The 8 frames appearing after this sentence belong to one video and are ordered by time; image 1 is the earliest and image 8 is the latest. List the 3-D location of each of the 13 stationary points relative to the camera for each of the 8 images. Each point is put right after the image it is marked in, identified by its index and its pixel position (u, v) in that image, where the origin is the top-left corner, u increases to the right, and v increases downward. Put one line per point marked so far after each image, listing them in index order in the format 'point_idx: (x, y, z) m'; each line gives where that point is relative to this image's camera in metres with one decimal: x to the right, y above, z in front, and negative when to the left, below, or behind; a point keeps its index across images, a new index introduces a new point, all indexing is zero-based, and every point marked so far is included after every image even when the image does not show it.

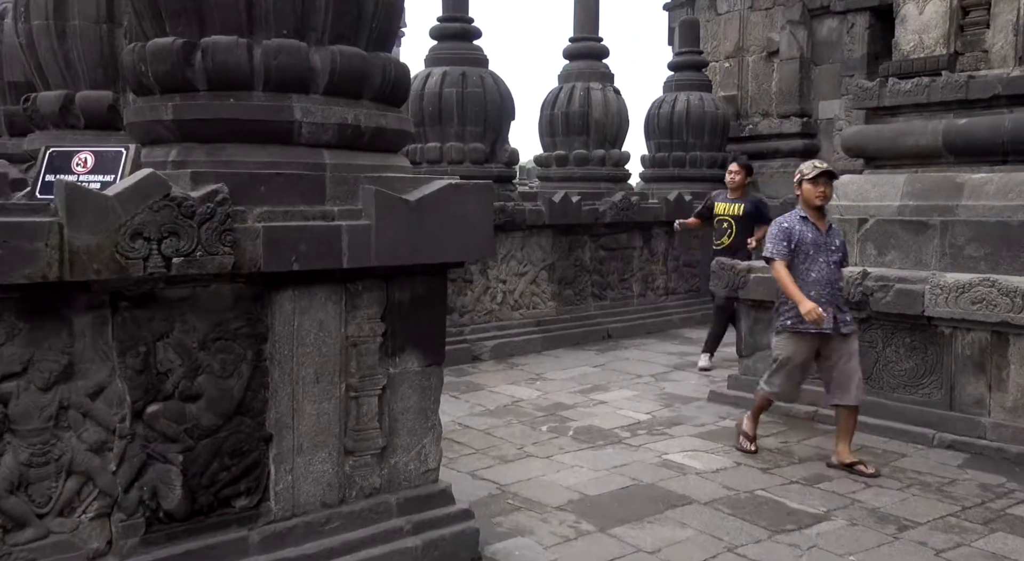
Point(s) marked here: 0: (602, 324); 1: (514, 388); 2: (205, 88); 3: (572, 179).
0: (+0.8, -0.4, +8.7) m
1: (0.0, -0.8, +6.6) m
2: (-1.0, +0.6, +2.9) m
3: (+0.6, +1.0, +9.0) m
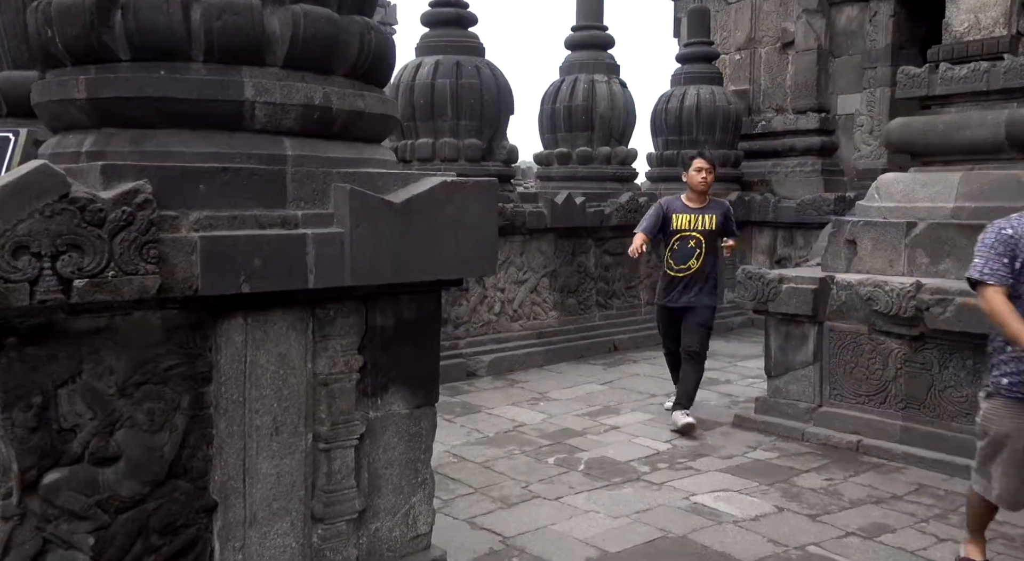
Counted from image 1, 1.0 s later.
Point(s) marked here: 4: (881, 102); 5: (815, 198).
0: (+0.8, -0.5, +8.1) m
1: (0.0, -0.8, +6.0) m
2: (-0.9, +0.5, +2.3) m
3: (+0.6, +0.9, +8.4) m
4: (+3.7, +1.8, +9.2) m
5: (+2.9, +0.8, +8.9) m
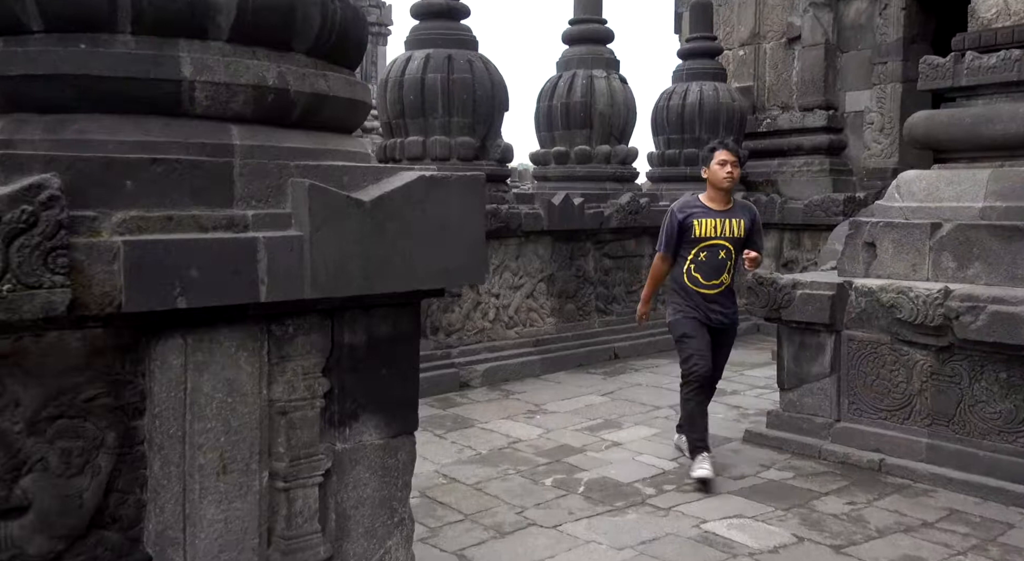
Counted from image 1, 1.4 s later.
0: (+0.8, -0.5, +7.7) m
1: (0.0, -0.9, +5.6) m
2: (-1.0, +0.5, +1.9) m
3: (+0.5, +0.9, +8.0) m
4: (+3.6, +1.7, +8.9) m
5: (+2.9, +0.8, +8.6) m
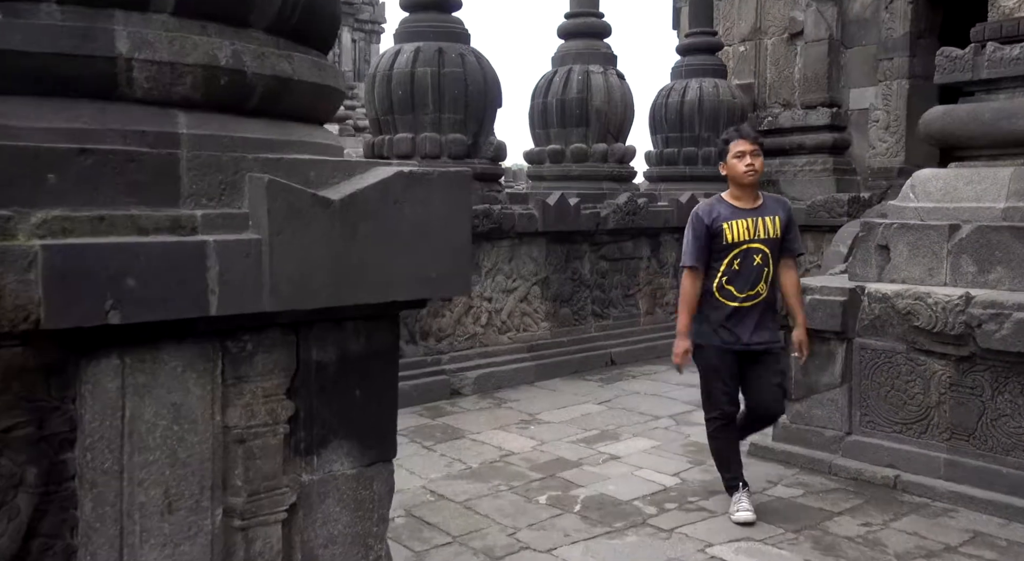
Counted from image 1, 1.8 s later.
0: (+0.7, -0.5, +7.5) m
1: (-0.1, -0.9, +5.3) m
2: (-1.0, +0.5, +1.6) m
3: (+0.5, +0.8, +7.7) m
4: (+3.5, +1.7, +8.6) m
5: (+2.8, +0.7, +8.3) m
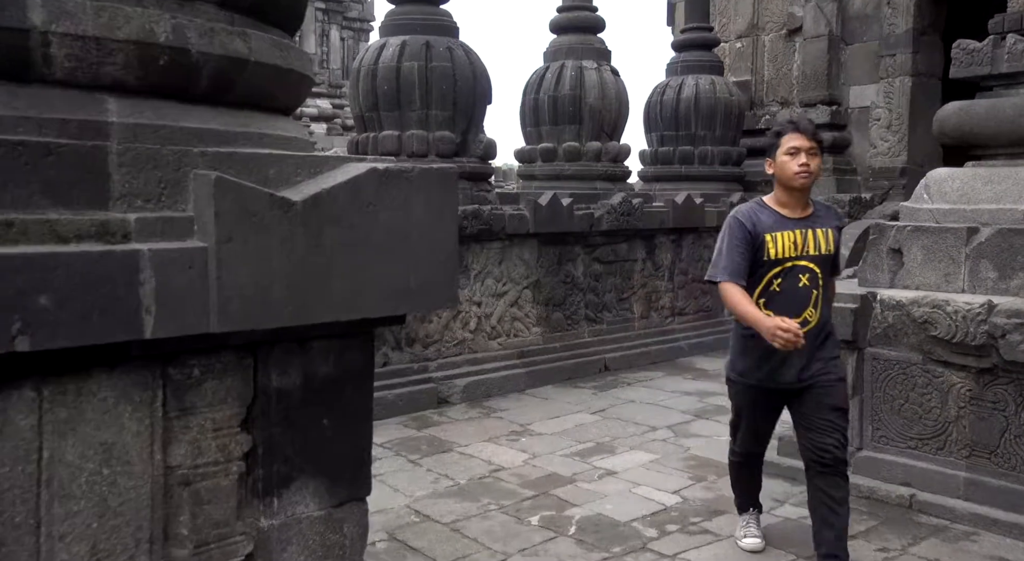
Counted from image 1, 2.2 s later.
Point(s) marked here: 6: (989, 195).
0: (+0.7, -0.6, +7.2) m
1: (-0.1, -0.9, +5.1) m
2: (-1.0, +0.5, +1.4) m
3: (+0.4, +0.8, +7.5) m
4: (+3.5, +1.7, +8.4) m
5: (+2.7, +0.7, +8.1) m
6: (+2.1, +0.4, +4.1) m
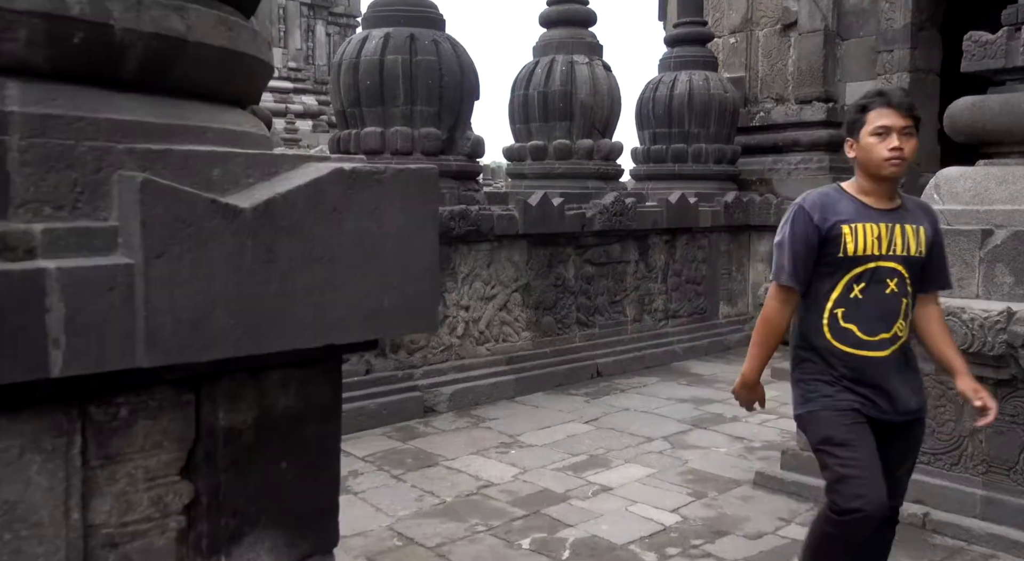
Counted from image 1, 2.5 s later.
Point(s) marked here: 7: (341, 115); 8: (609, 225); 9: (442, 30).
0: (+0.6, -0.6, +7.0) m
1: (-0.2, -0.9, +4.8) m
2: (-1.0, +0.4, +1.1) m
3: (+0.3, +0.8, +7.2) m
4: (+3.4, +1.7, +8.2) m
5: (+2.6, +0.7, +7.9) m
6: (+2.1, +0.4, +3.9) m
7: (-1.1, +1.1, +5.9) m
8: (+0.7, +0.4, +7.0) m
9: (-0.4, +1.6, +5.9) m
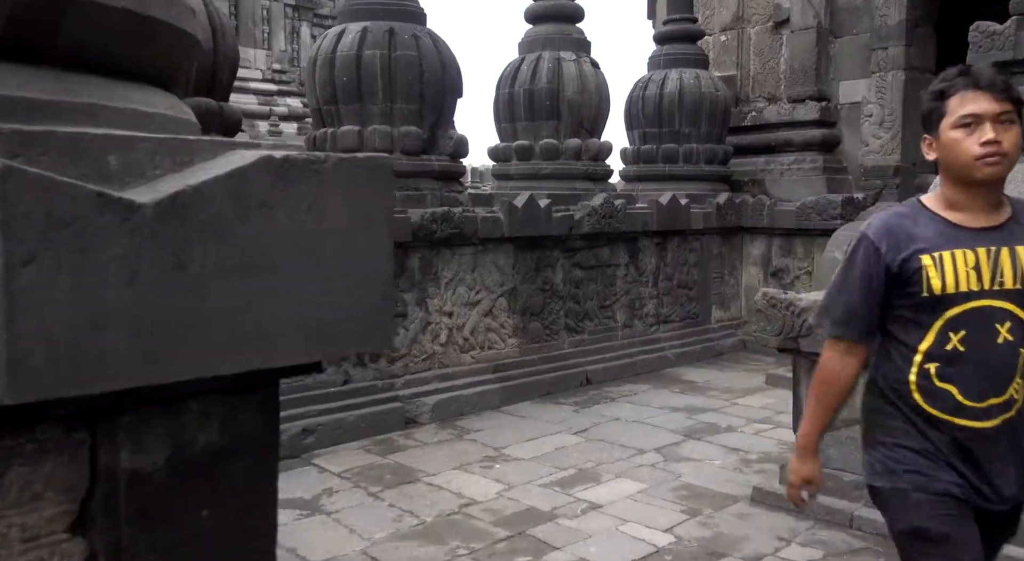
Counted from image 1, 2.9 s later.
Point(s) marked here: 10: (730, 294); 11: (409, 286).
0: (+0.5, -0.6, +6.7) m
1: (-0.2, -1.0, +4.6) m
2: (-1.0, +0.4, +0.8) m
3: (+0.2, +0.8, +7.0) m
4: (+3.2, +1.6, +8.0) m
5: (+2.5, +0.7, +7.6) m
6: (+2.0, +0.3, +3.7) m
7: (-1.2, +1.0, +5.7) m
8: (+0.6, +0.4, +6.8) m
9: (-0.5, +1.6, +5.7) m
10: (+2.0, -0.1, +8.4) m
11: (-0.6, 0.0, +5.7) m
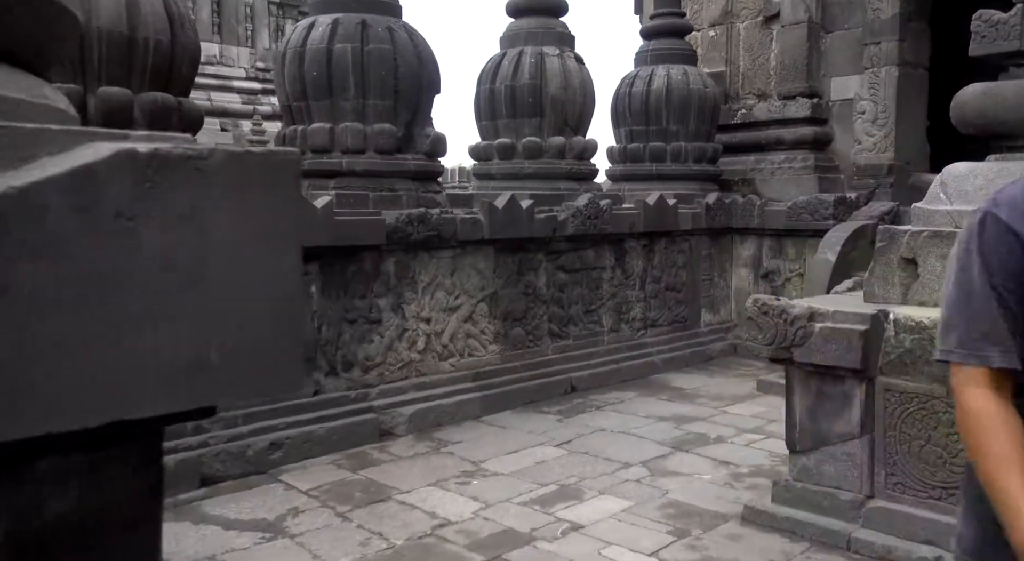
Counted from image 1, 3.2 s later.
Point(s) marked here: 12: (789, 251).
0: (+0.4, -0.6, +6.5) m
1: (-0.3, -1.0, +4.3) m
2: (-1.1, +0.4, +0.6) m
3: (+0.1, +0.7, +6.7) m
4: (+3.1, +1.6, +7.8) m
5: (+2.4, +0.6, +7.4) m
6: (+1.9, +0.3, +3.4) m
7: (-1.3, +1.0, +5.4) m
8: (+0.5, +0.4, +6.5) m
9: (-0.7, +1.5, +5.4) m
10: (+1.8, -0.1, +8.2) m
11: (-0.7, -0.1, +5.4) m
12: (+2.3, +0.2, +7.7) m
